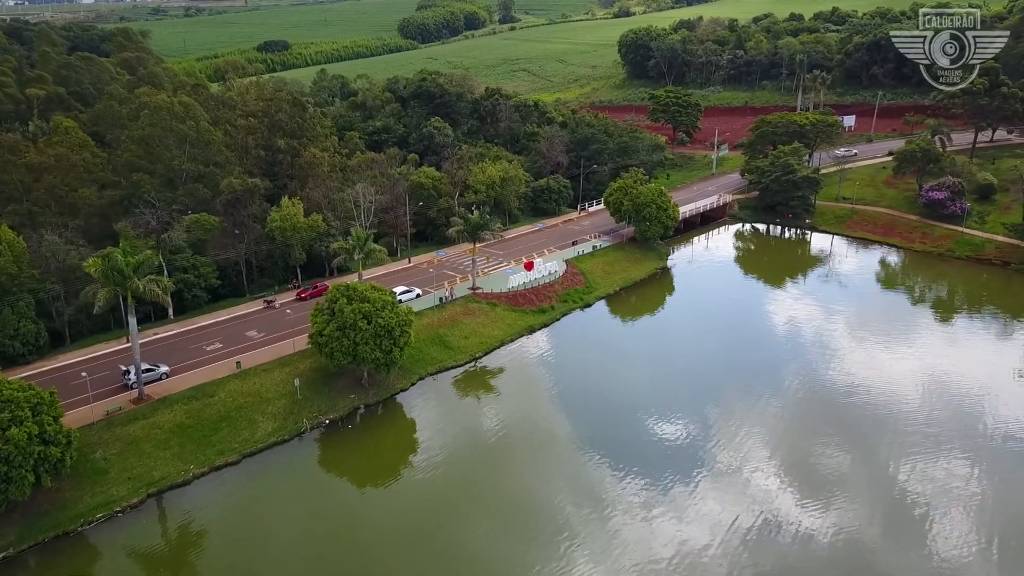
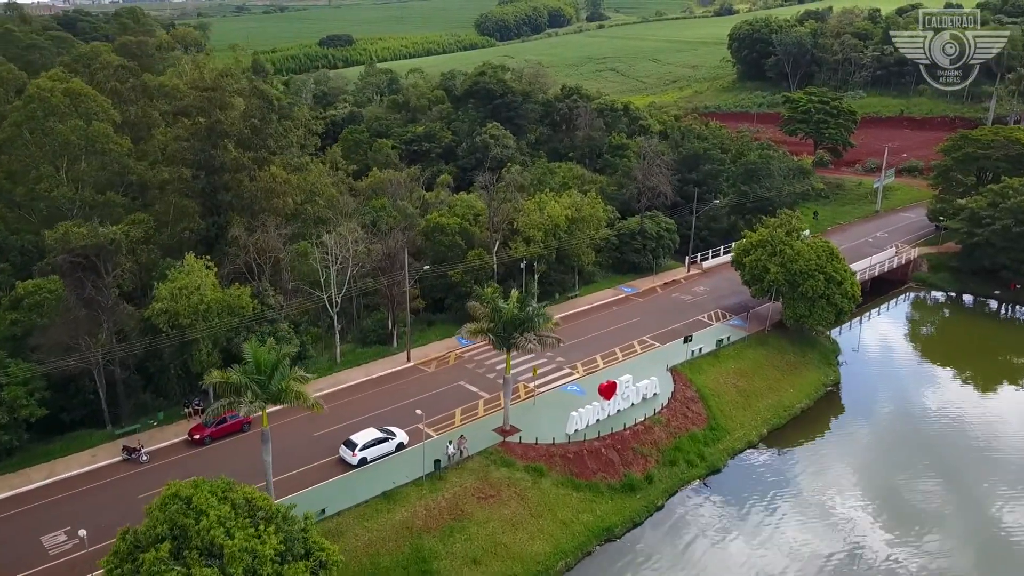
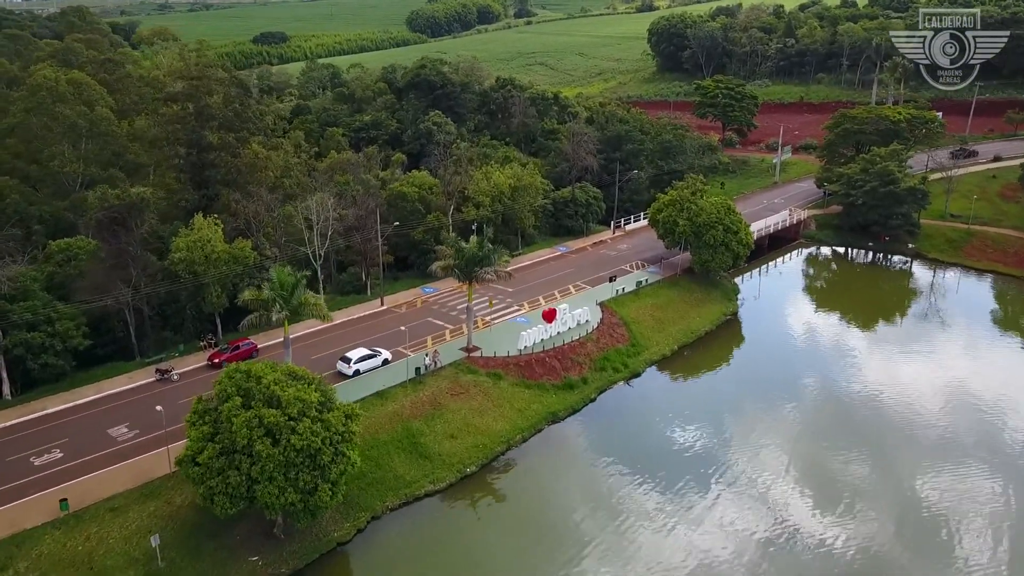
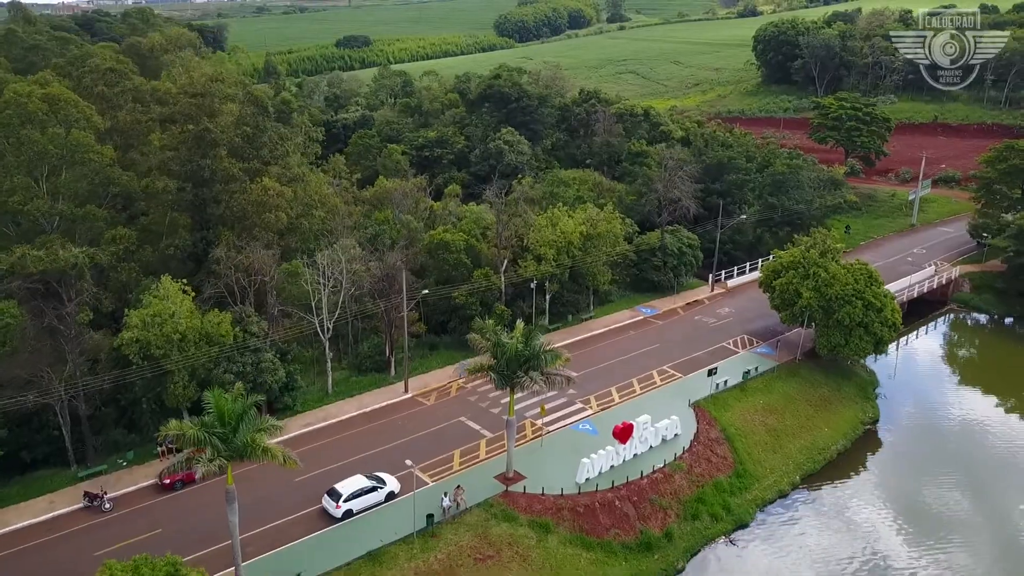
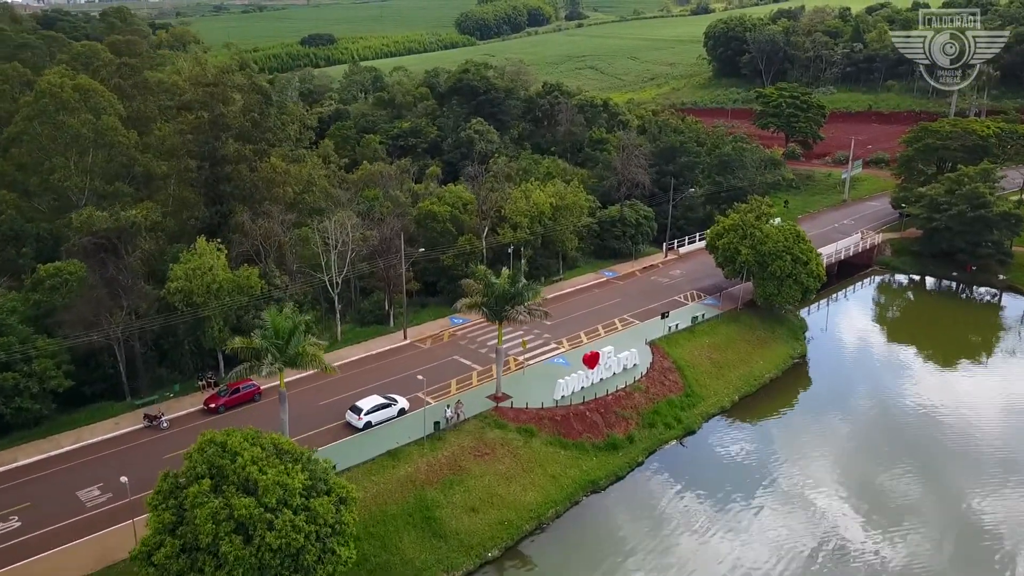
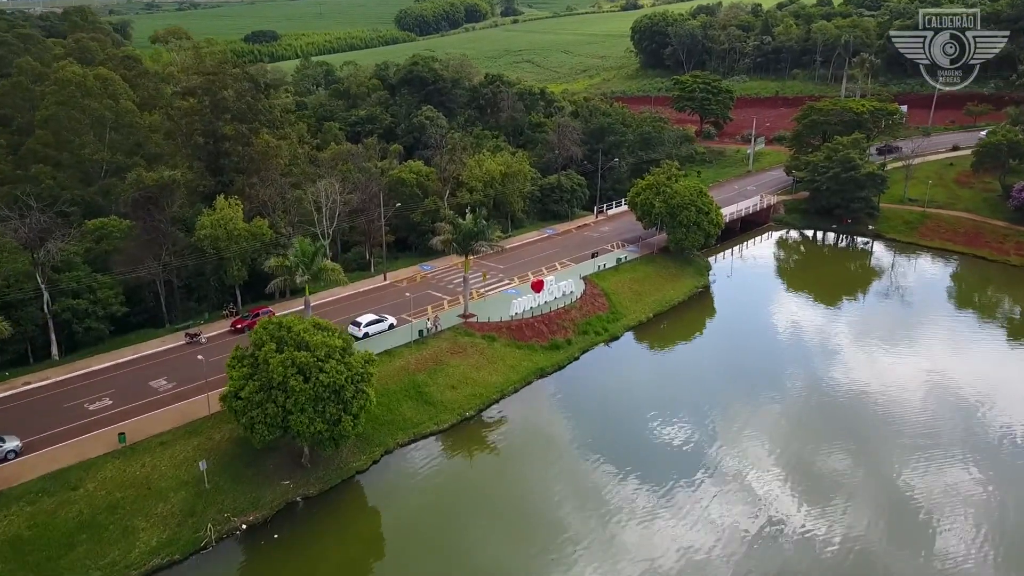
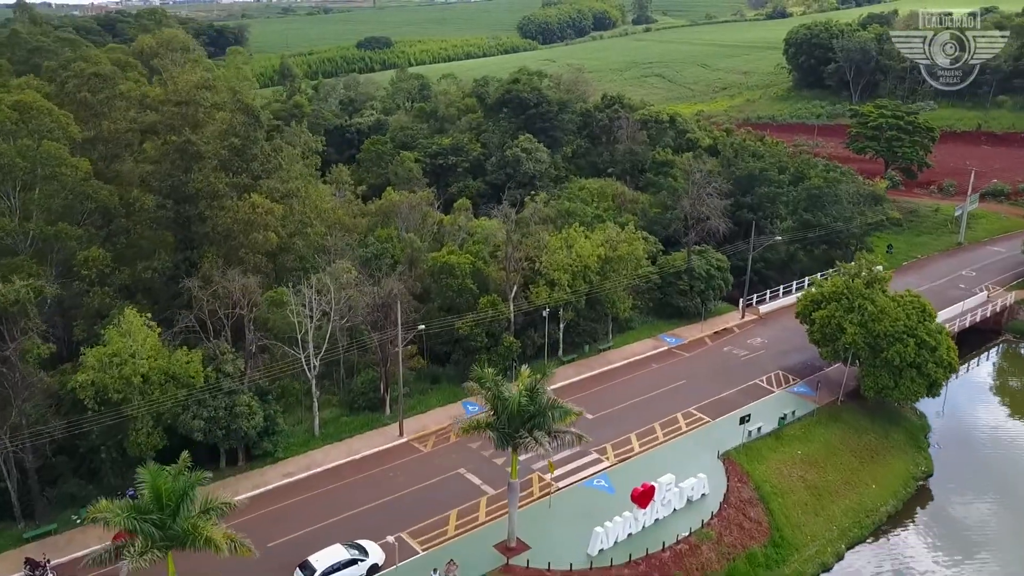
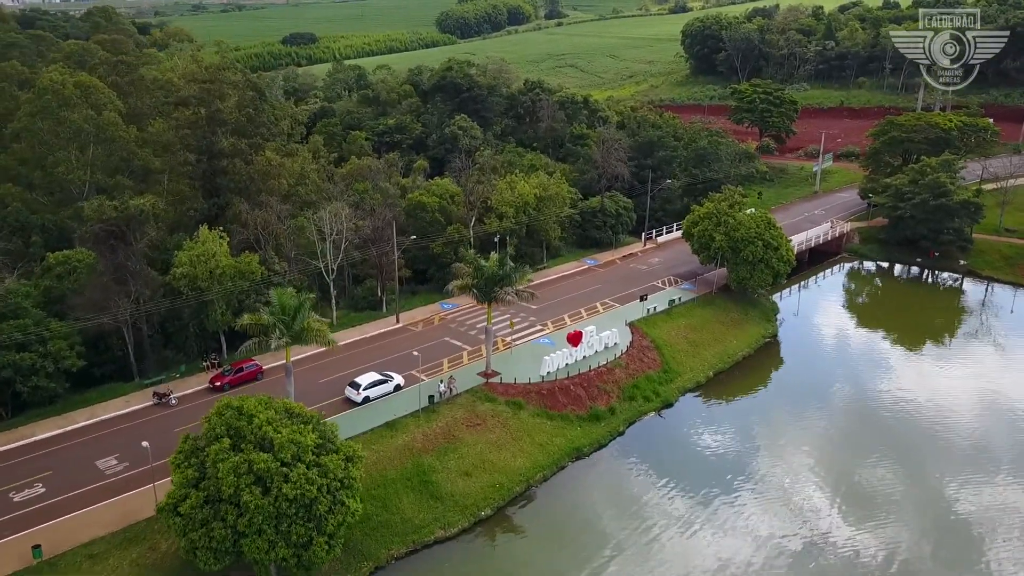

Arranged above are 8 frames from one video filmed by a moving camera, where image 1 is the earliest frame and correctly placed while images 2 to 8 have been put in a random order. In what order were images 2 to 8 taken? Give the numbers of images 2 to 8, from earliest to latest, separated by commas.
6, 3, 8, 5, 2, 4, 7
